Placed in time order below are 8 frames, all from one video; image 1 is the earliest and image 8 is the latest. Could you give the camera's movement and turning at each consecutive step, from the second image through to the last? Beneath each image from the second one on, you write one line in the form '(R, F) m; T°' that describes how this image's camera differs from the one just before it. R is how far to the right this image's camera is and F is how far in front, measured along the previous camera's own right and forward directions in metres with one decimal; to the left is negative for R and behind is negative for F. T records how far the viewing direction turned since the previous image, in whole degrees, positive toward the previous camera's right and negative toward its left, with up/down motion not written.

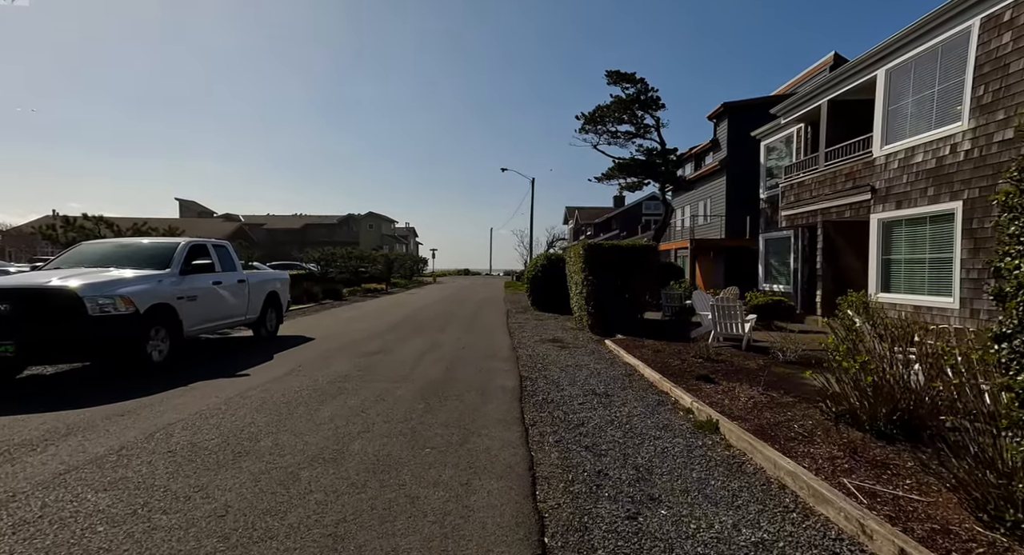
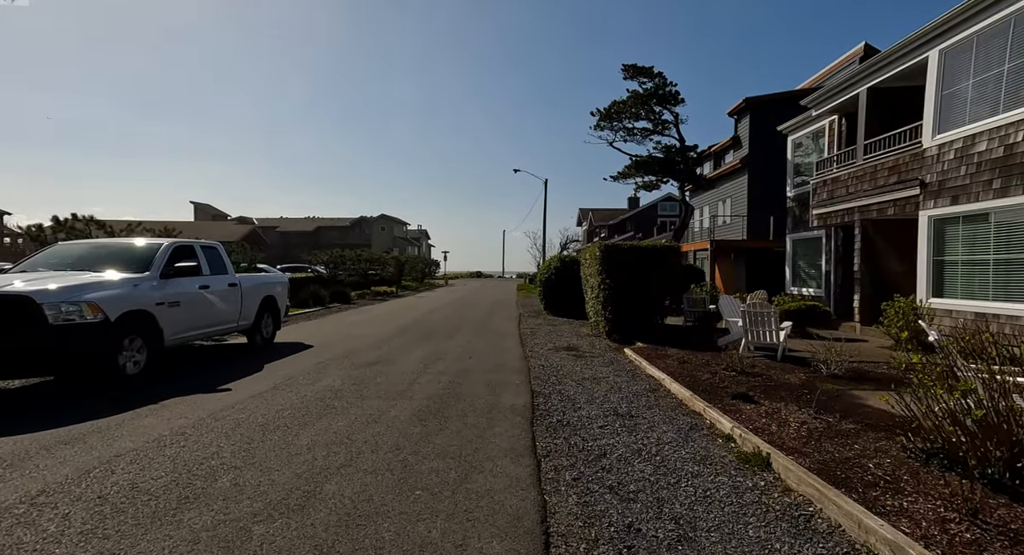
(0.0, +0.7) m; -2°
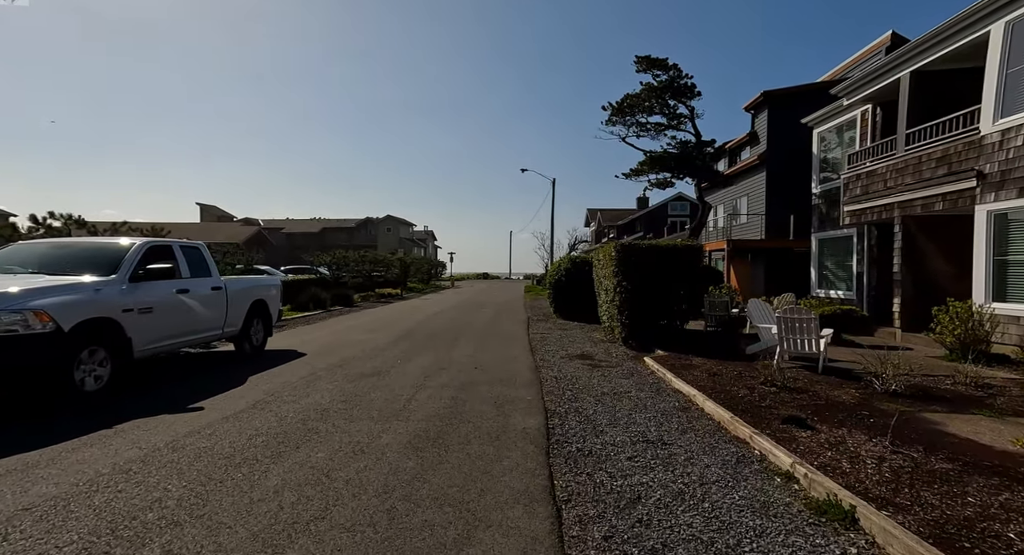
(0.0, +0.7) m; -1°
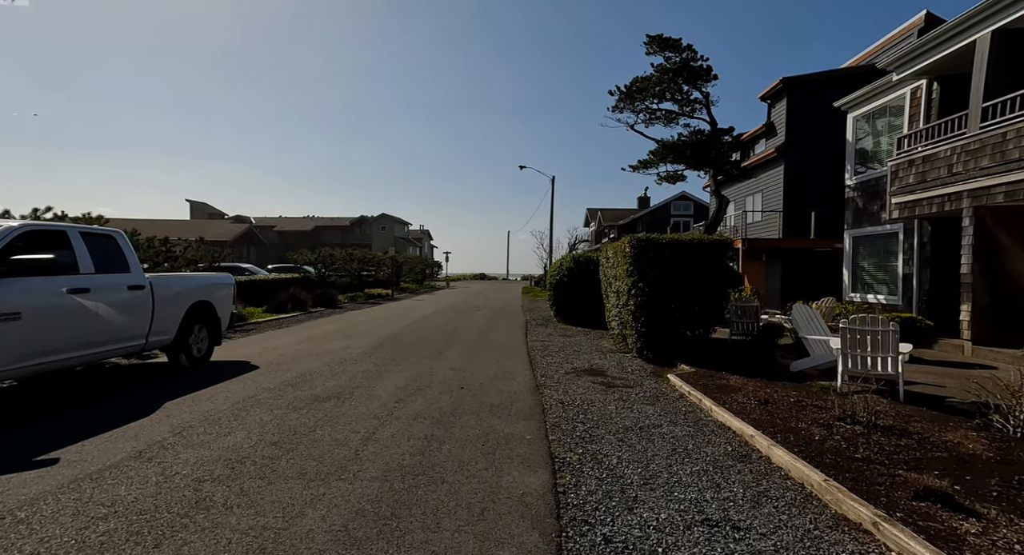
(0.0, +1.5) m; 0°
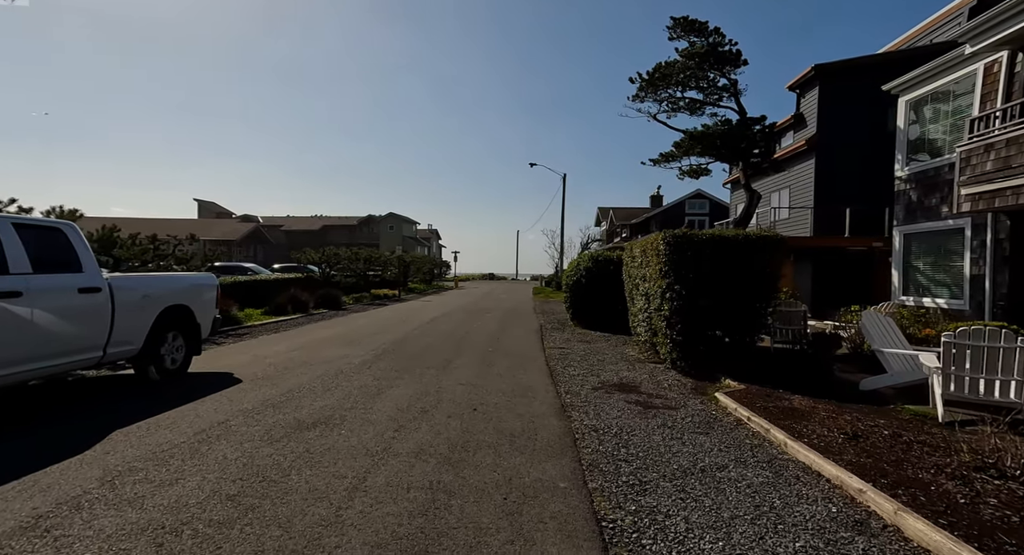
(-0.2, +1.0) m; -1°
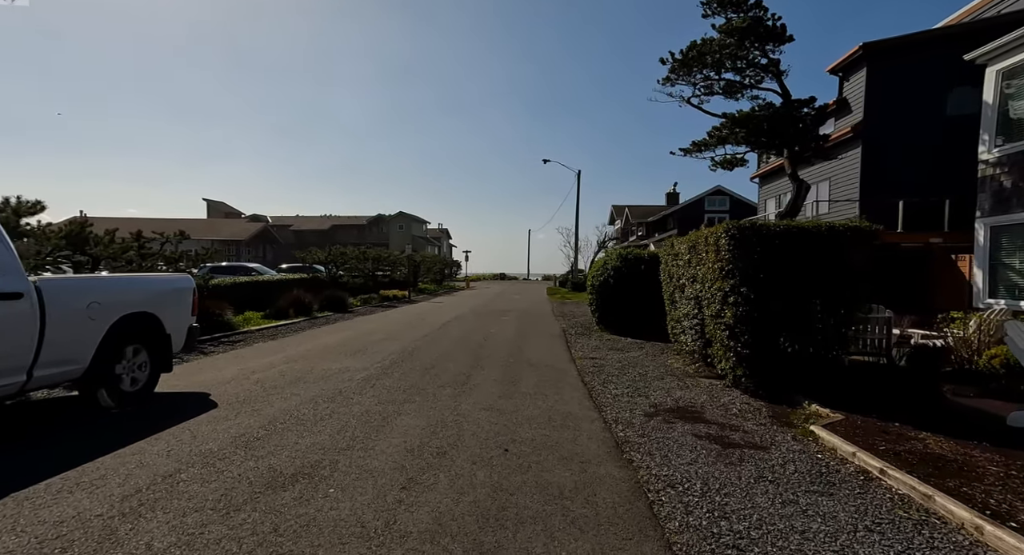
(-0.3, +1.3) m; -1°
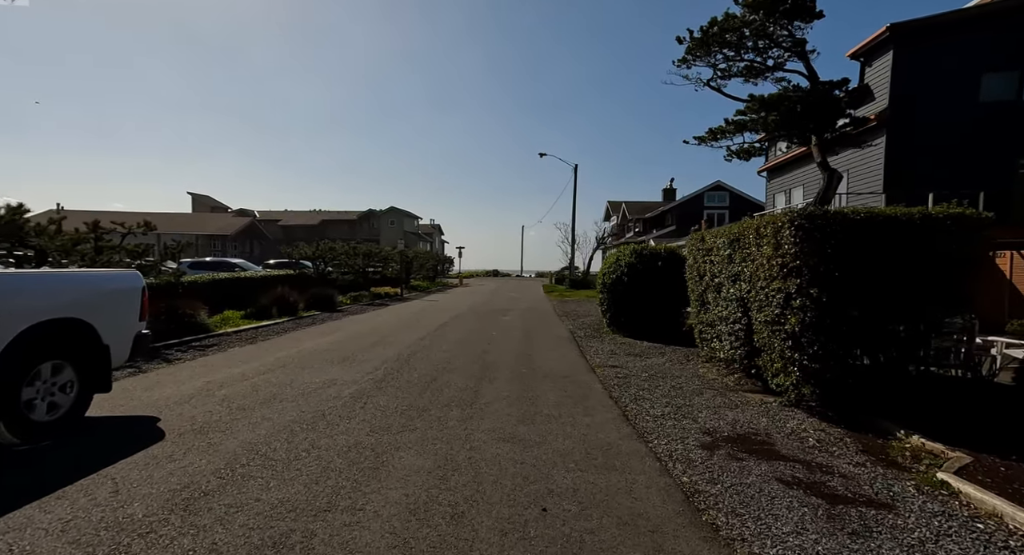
(-0.3, +1.1) m; +1°
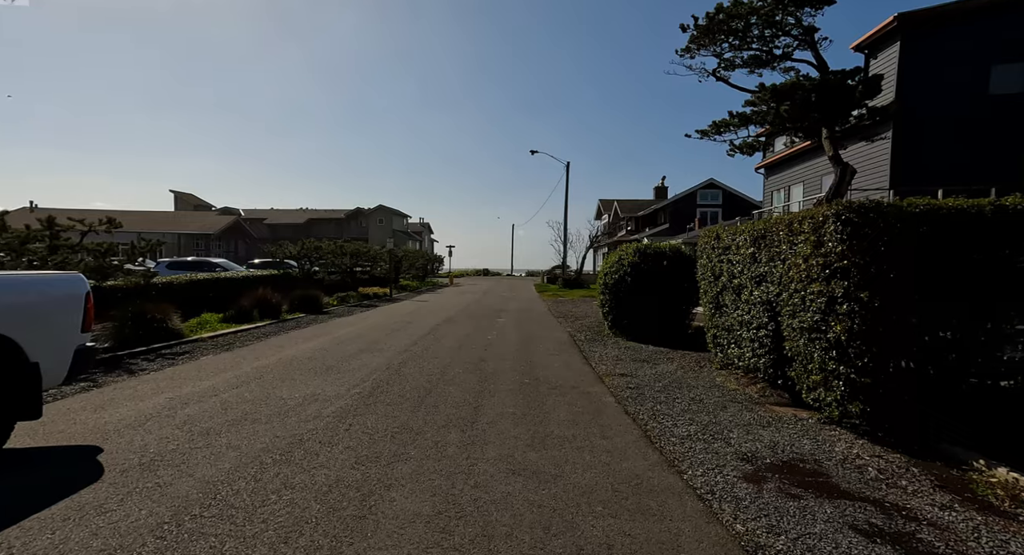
(-0.2, +0.7) m; +1°
